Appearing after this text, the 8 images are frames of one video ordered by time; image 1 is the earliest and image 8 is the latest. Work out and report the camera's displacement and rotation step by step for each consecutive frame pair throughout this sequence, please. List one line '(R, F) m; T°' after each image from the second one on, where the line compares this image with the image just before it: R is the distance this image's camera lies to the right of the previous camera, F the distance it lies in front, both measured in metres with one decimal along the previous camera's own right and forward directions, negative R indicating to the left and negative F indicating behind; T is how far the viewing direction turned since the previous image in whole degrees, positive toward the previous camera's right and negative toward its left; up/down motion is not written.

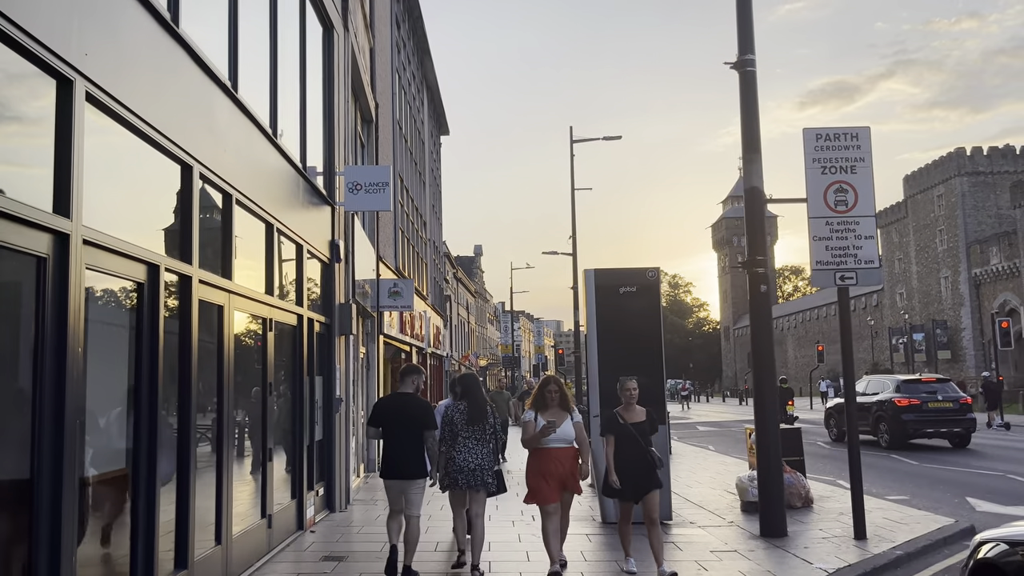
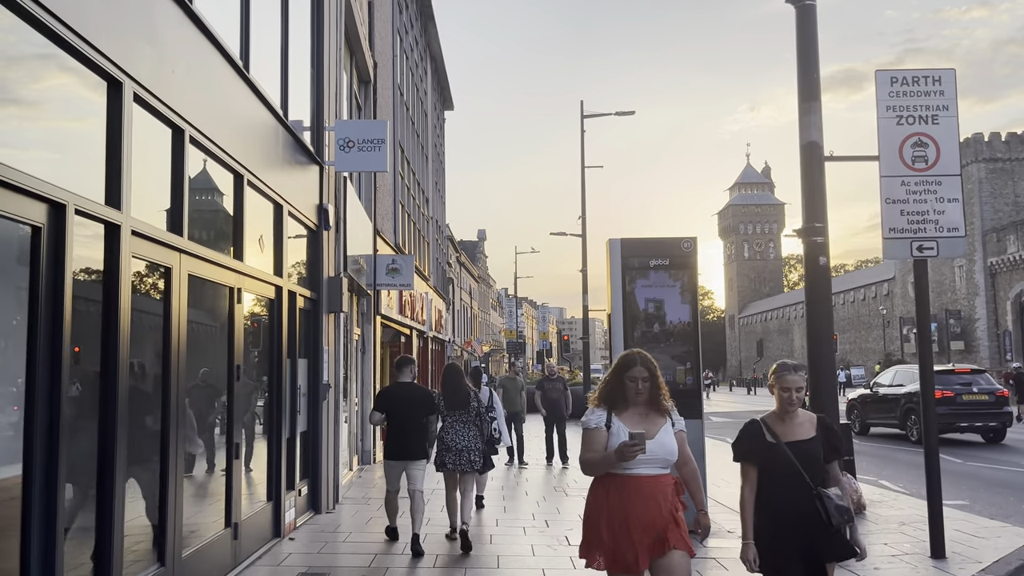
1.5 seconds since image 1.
(-0.1, +1.3) m; 0°
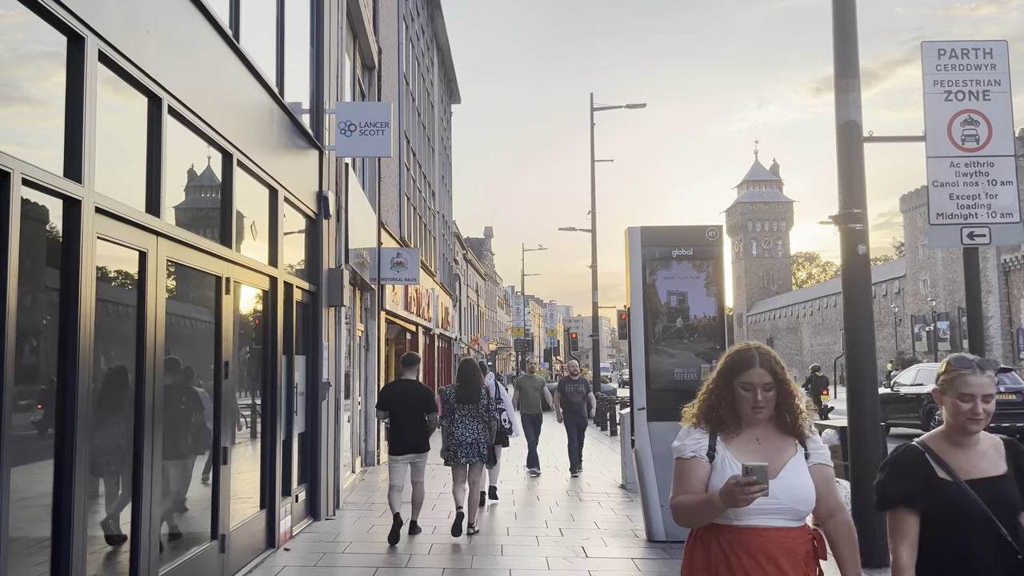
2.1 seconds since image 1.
(-0.1, +0.6) m; 0°
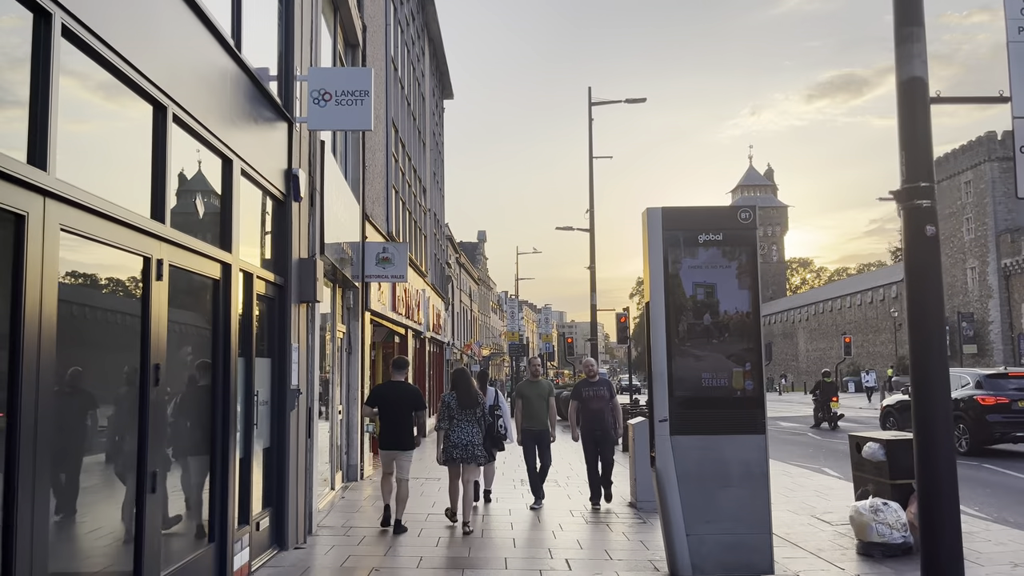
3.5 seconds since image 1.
(-0.1, +1.2) m; +1°
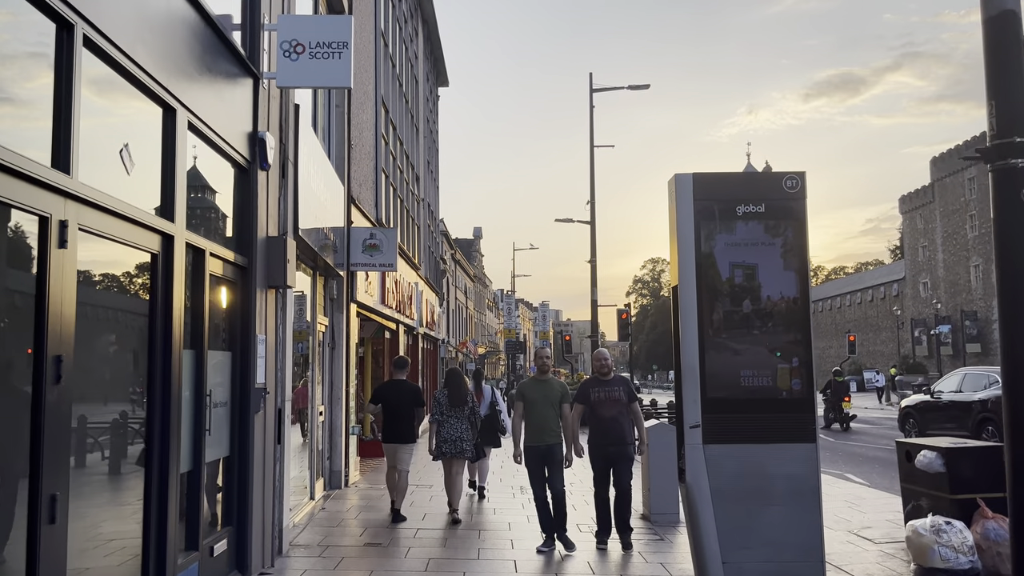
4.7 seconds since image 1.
(0.0, +1.1) m; 0°
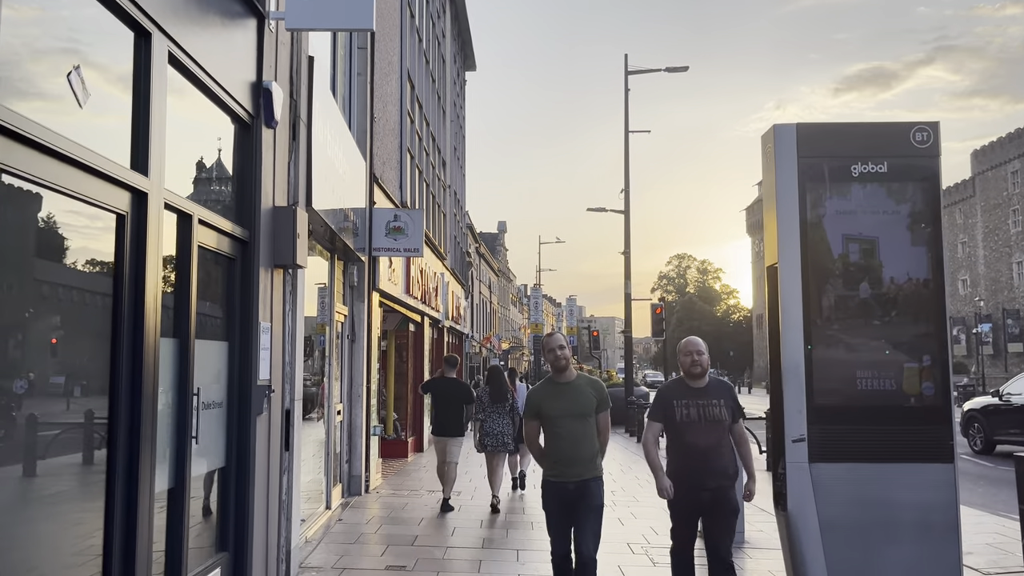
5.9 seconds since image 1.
(-0.2, +1.1) m; -2°
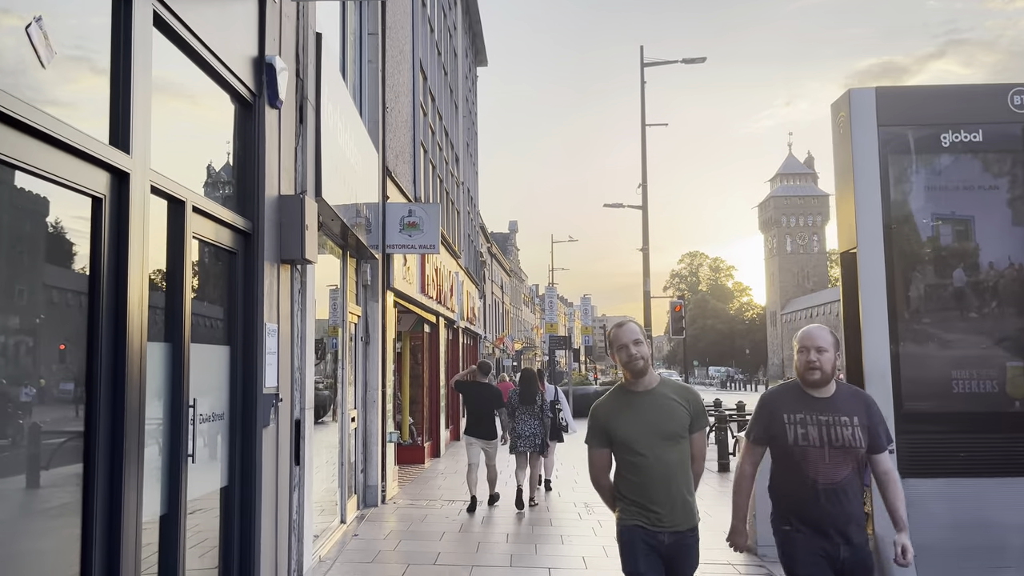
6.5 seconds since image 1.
(-0.1, +0.6) m; -1°
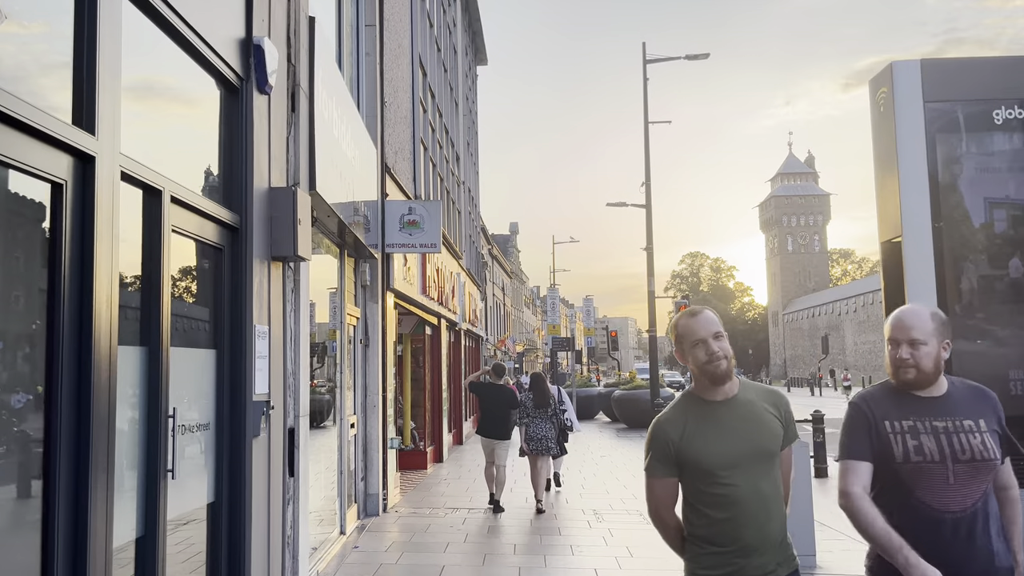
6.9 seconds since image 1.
(0.0, +0.4) m; 0°
